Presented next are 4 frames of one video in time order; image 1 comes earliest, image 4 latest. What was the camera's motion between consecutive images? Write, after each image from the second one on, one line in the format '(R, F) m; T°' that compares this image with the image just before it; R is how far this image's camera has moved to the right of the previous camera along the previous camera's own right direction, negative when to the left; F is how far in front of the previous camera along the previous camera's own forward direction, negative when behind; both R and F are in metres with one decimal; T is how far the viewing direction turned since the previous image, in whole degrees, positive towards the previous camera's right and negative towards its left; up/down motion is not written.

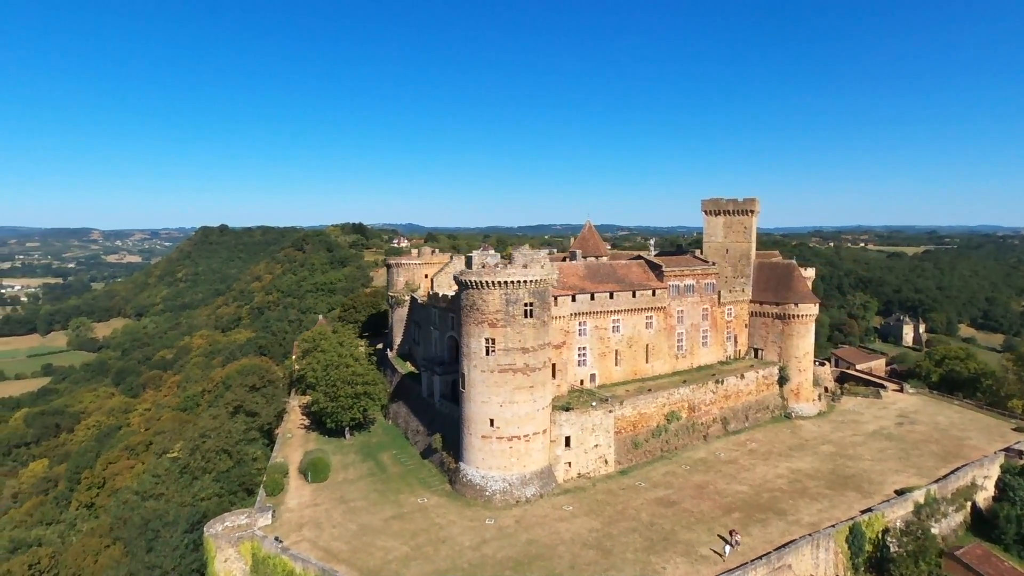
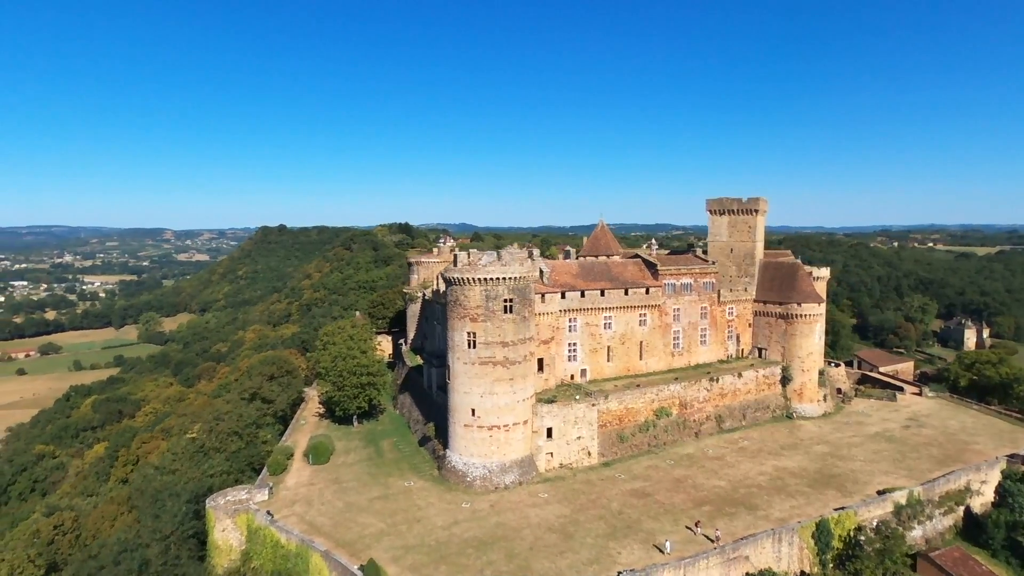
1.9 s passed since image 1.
(+3.7, -1.4) m; -5°
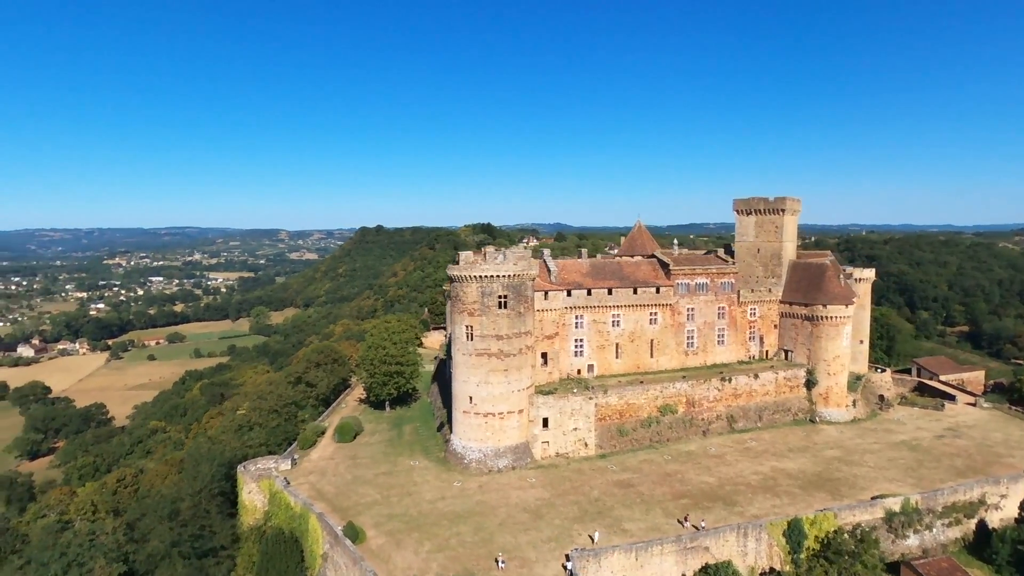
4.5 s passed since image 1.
(+5.5, -1.8) m; -9°
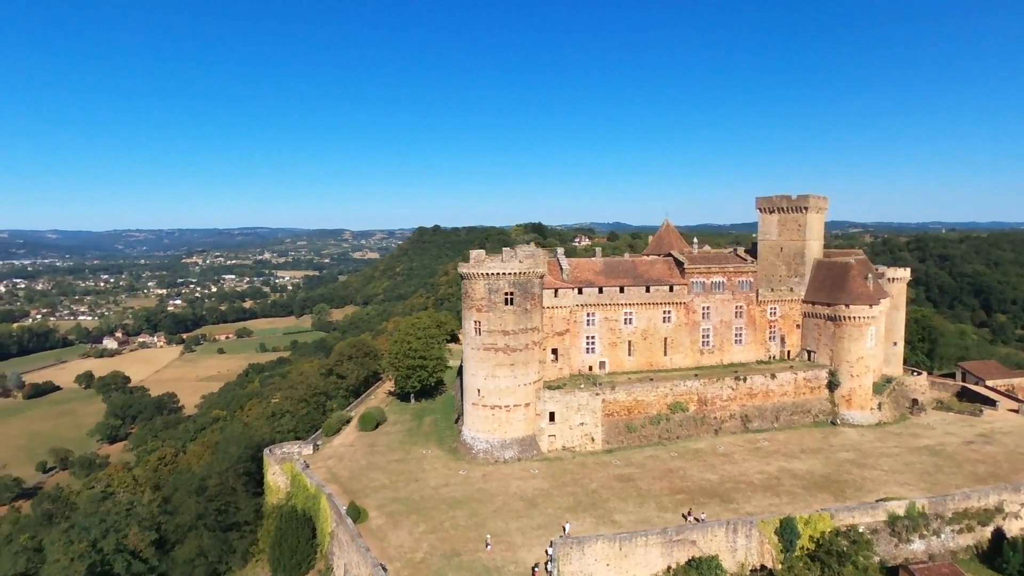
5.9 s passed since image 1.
(+3.0, -1.1) m; -5°
